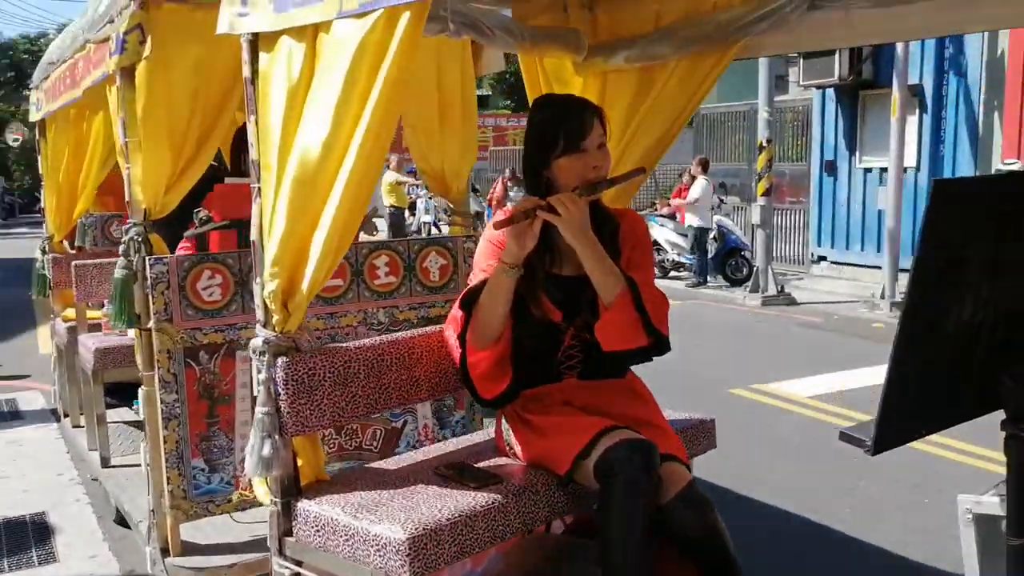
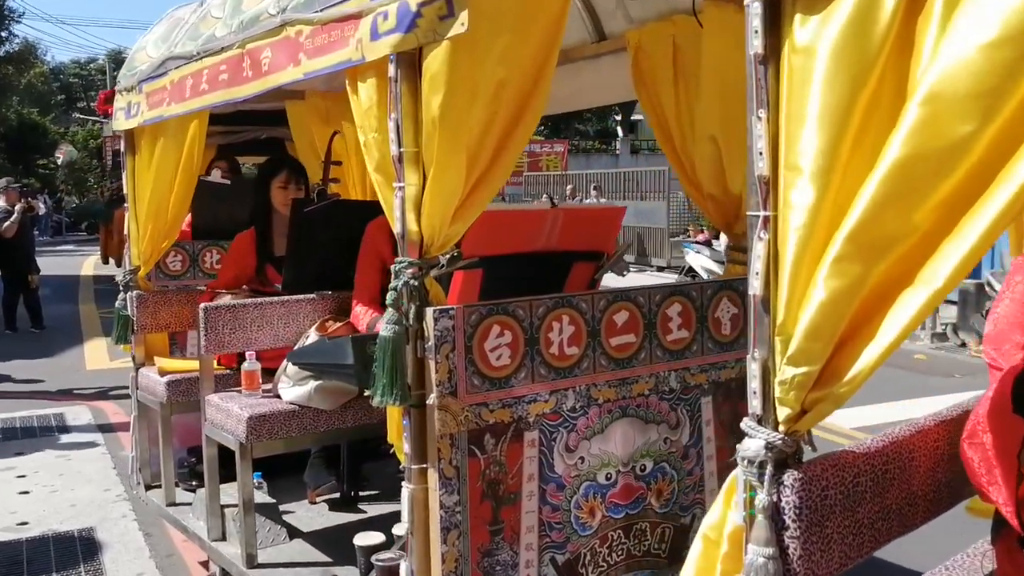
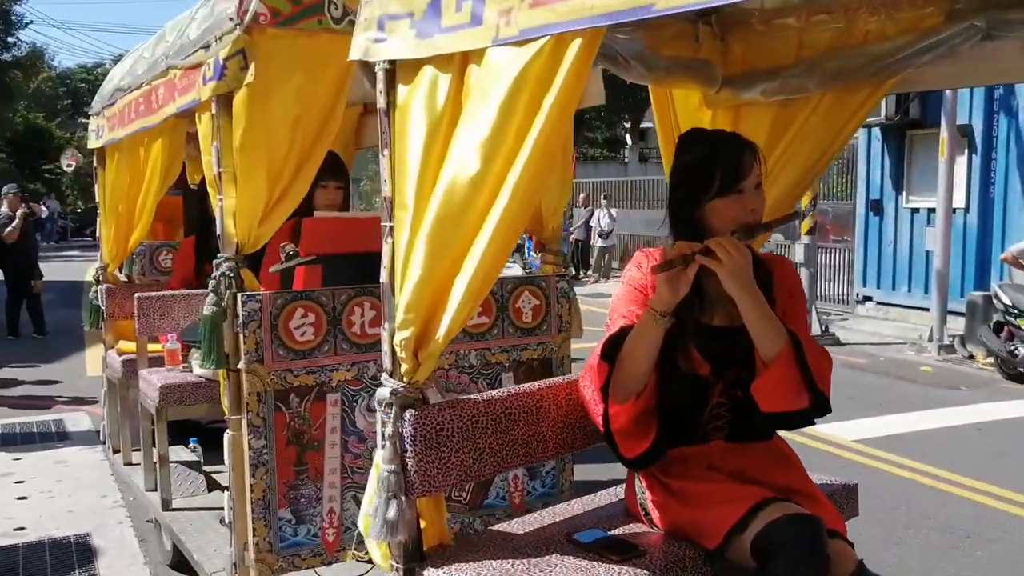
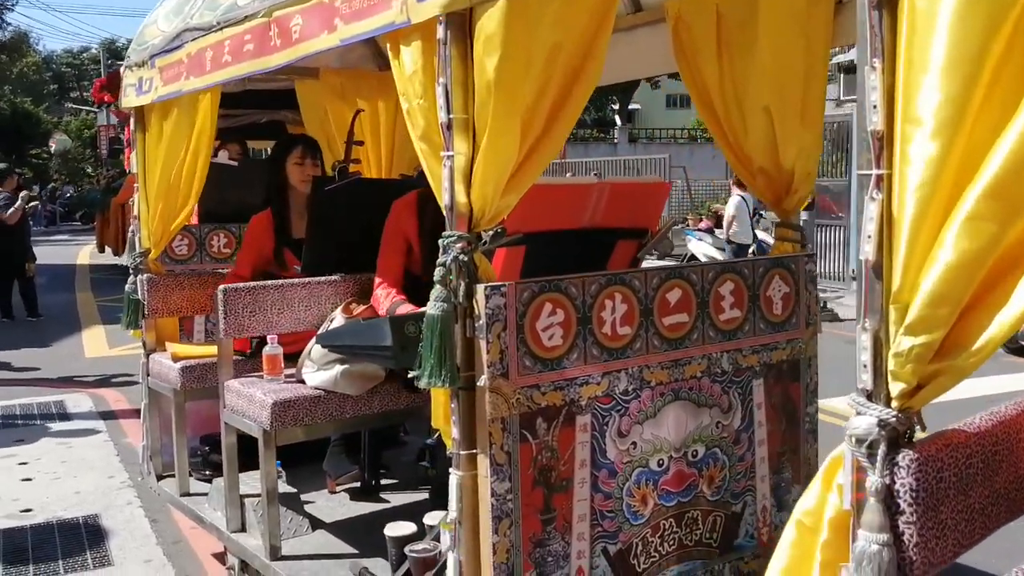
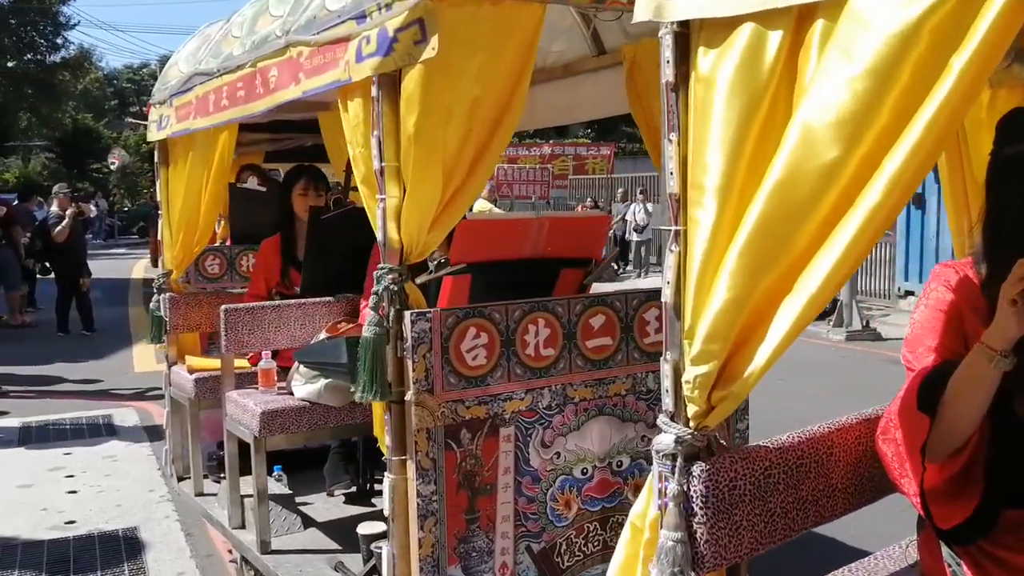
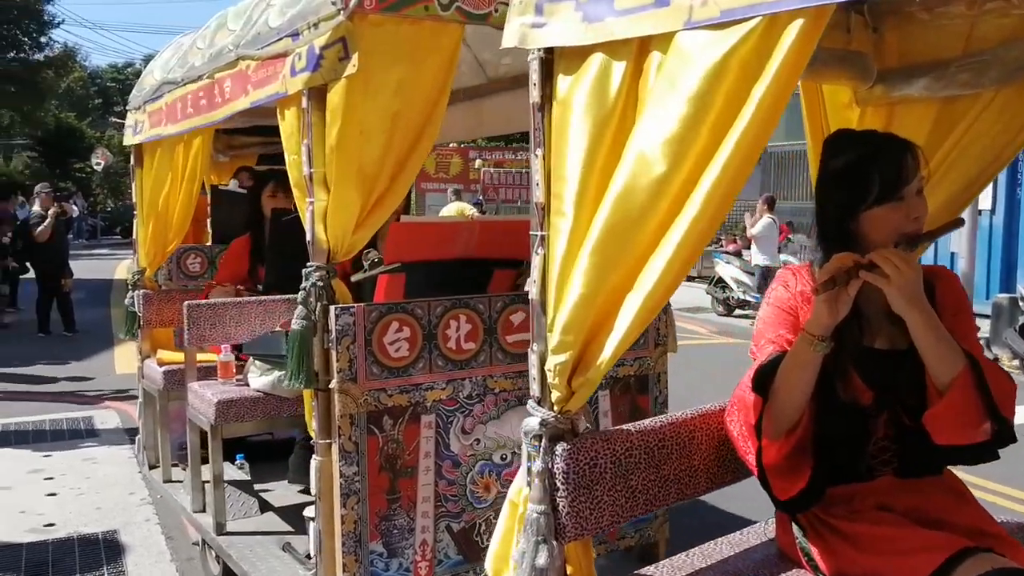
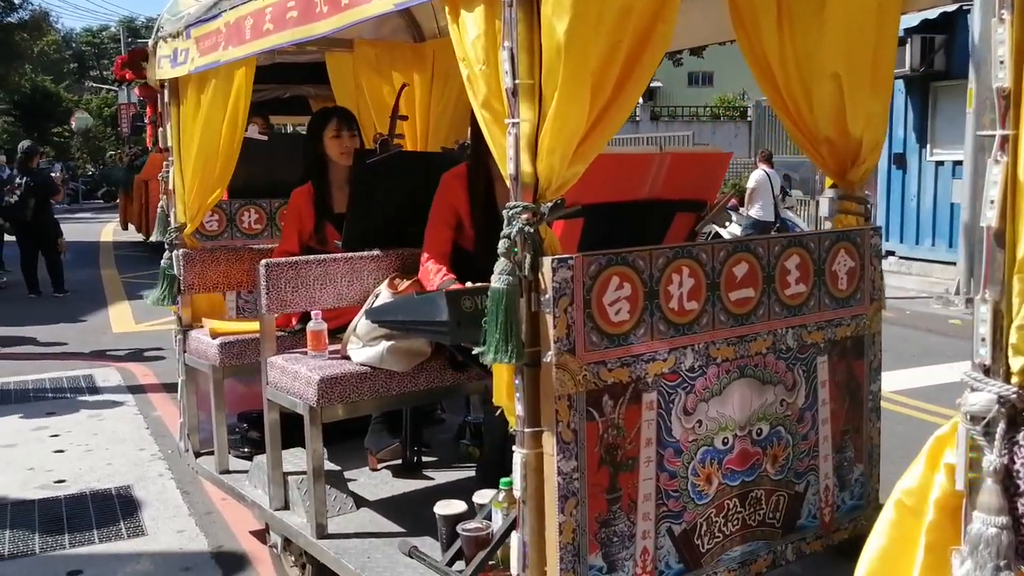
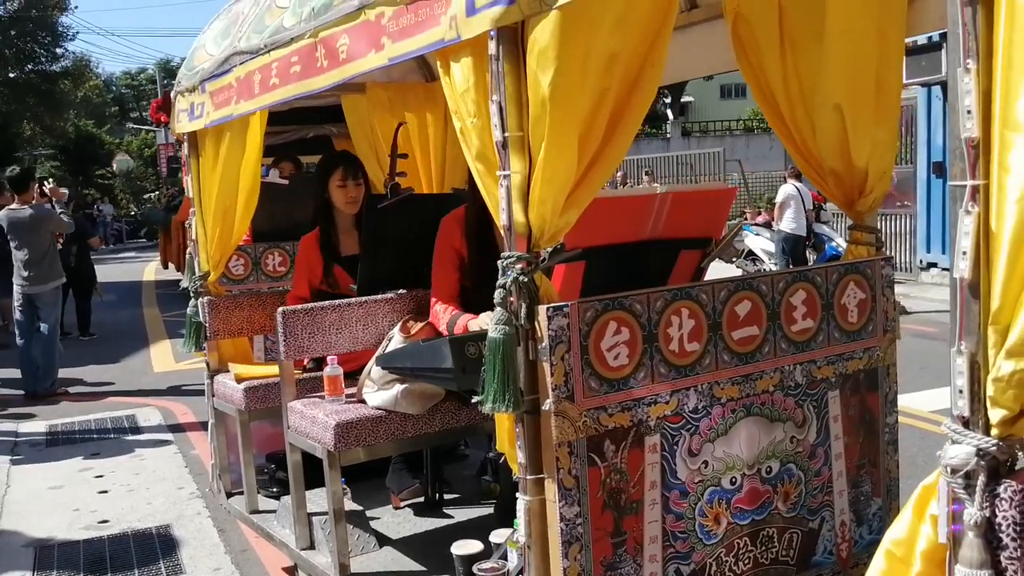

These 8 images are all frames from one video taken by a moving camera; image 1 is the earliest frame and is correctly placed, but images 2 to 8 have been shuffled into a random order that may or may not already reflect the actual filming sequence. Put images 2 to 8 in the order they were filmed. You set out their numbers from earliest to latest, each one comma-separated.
3, 6, 5, 2, 4, 7, 8
